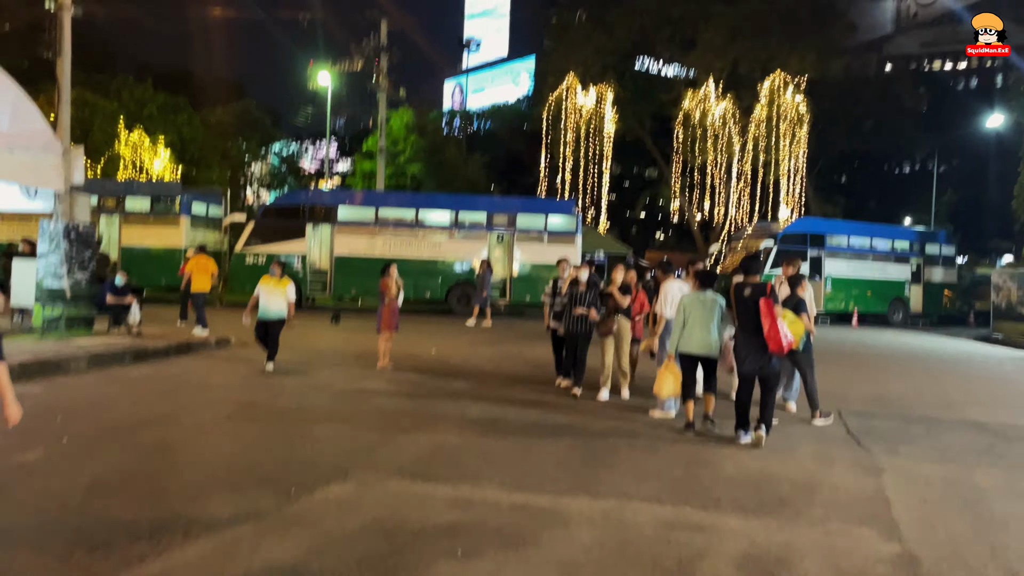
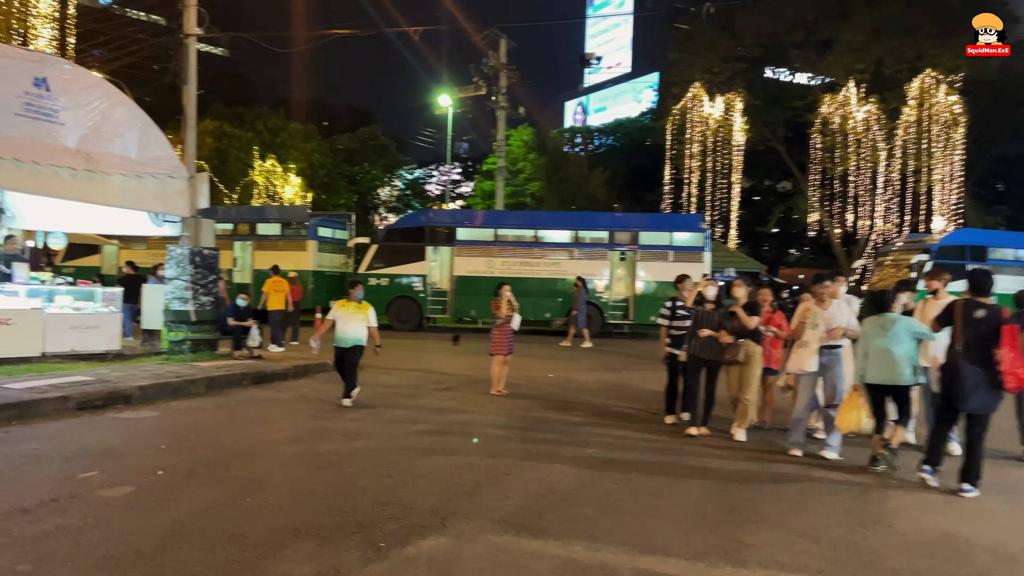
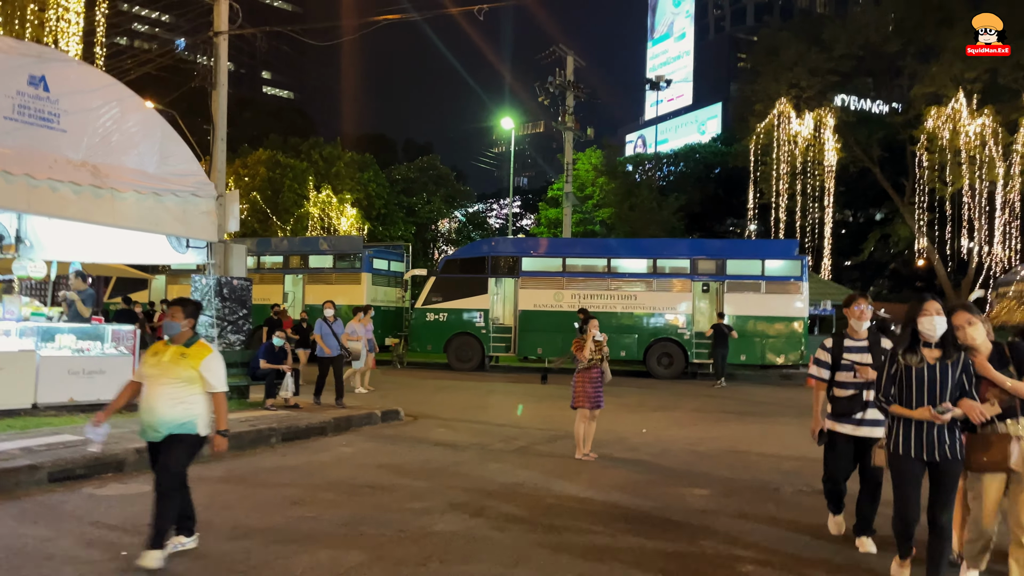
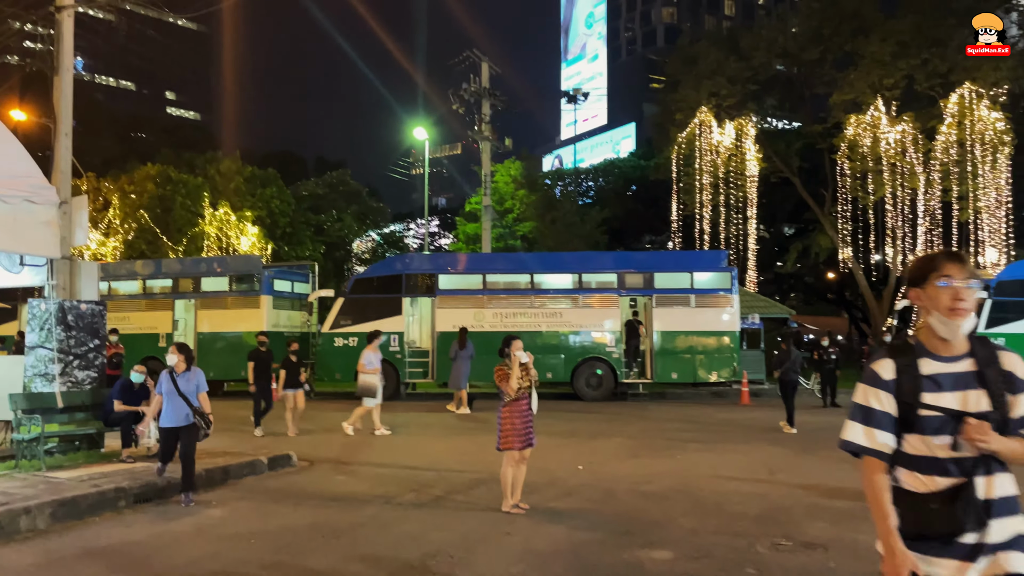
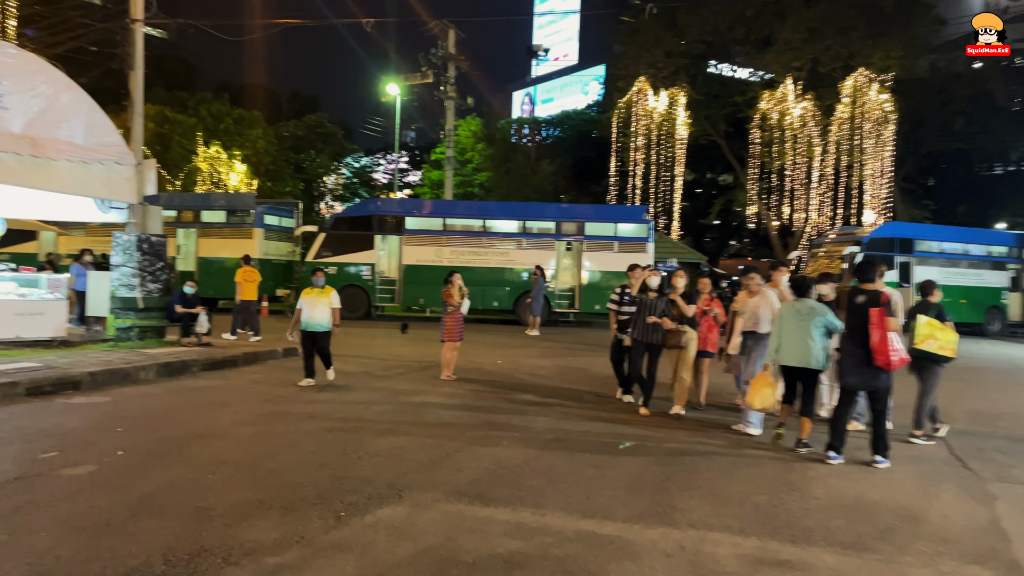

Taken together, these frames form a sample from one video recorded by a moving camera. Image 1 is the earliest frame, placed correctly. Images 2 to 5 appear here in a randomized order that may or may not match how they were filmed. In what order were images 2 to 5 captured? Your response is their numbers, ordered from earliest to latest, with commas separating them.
5, 2, 3, 4
